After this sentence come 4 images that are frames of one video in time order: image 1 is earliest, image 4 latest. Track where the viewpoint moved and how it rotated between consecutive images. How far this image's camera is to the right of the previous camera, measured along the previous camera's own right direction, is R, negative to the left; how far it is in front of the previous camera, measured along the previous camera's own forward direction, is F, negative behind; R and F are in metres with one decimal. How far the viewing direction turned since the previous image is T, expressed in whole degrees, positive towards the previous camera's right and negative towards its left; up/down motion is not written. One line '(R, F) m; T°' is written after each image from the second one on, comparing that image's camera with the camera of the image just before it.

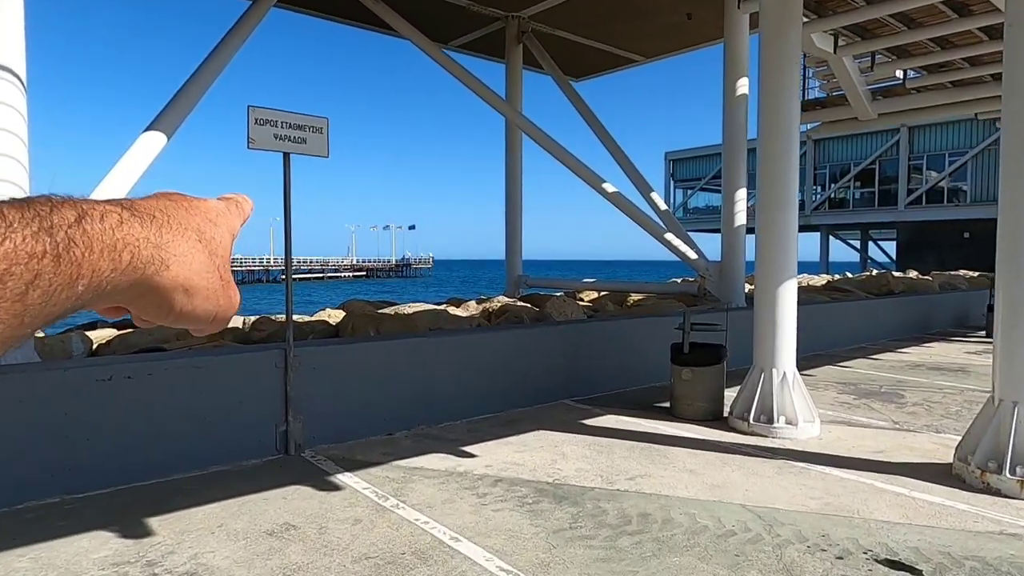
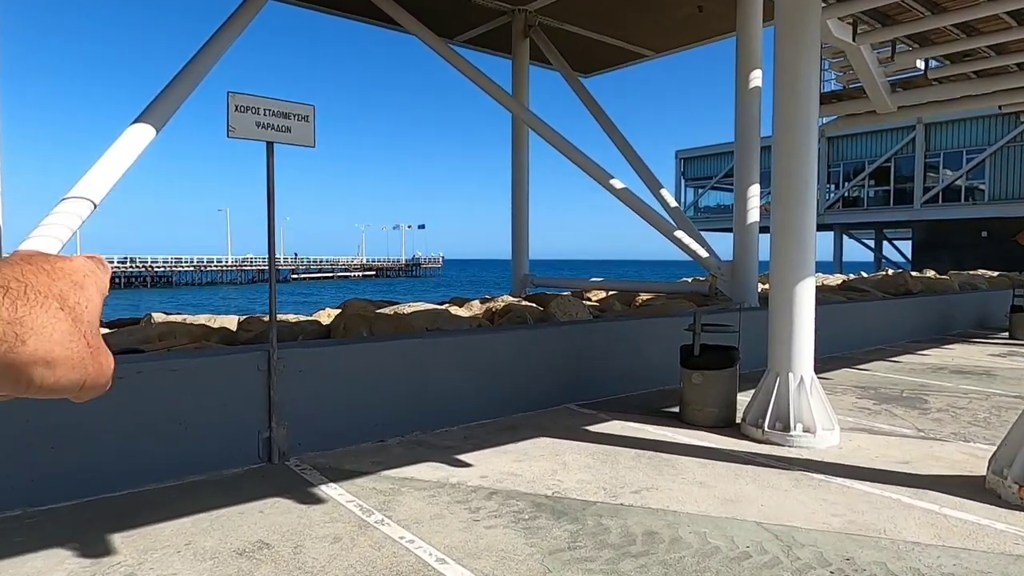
(+0.1, +0.3) m; -1°
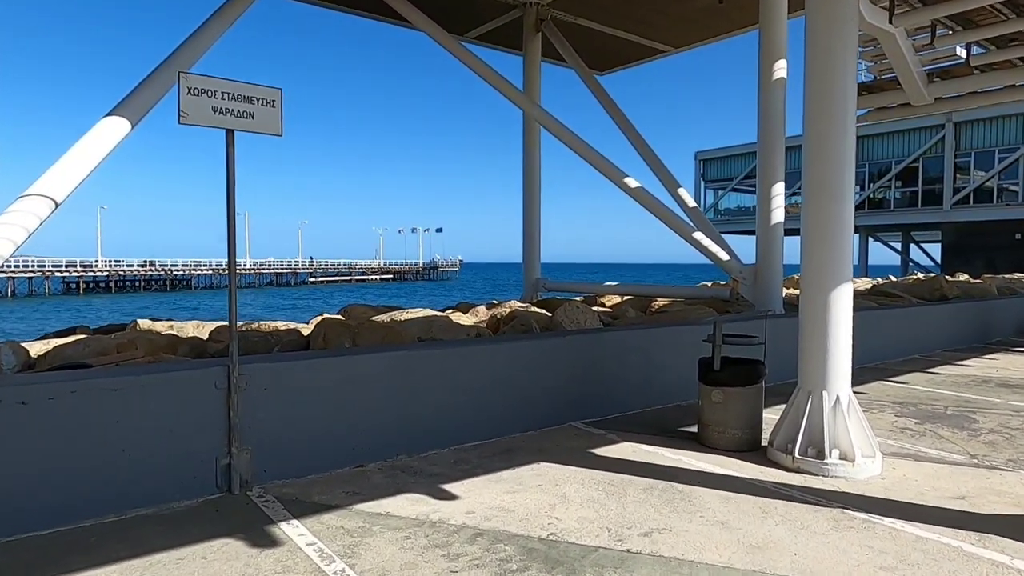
(+0.2, +0.6) m; -2°
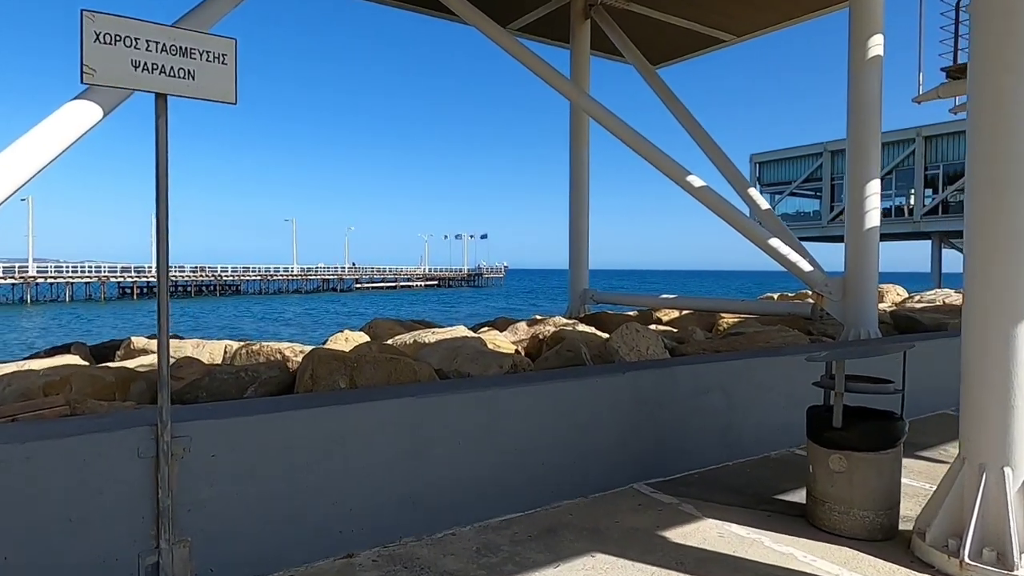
(0.0, +1.3) m; -4°
